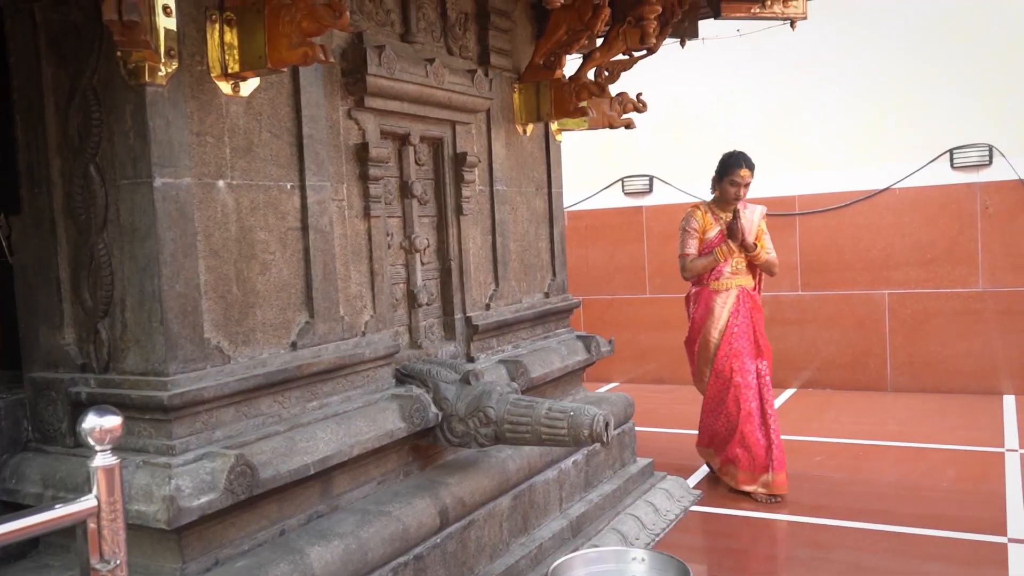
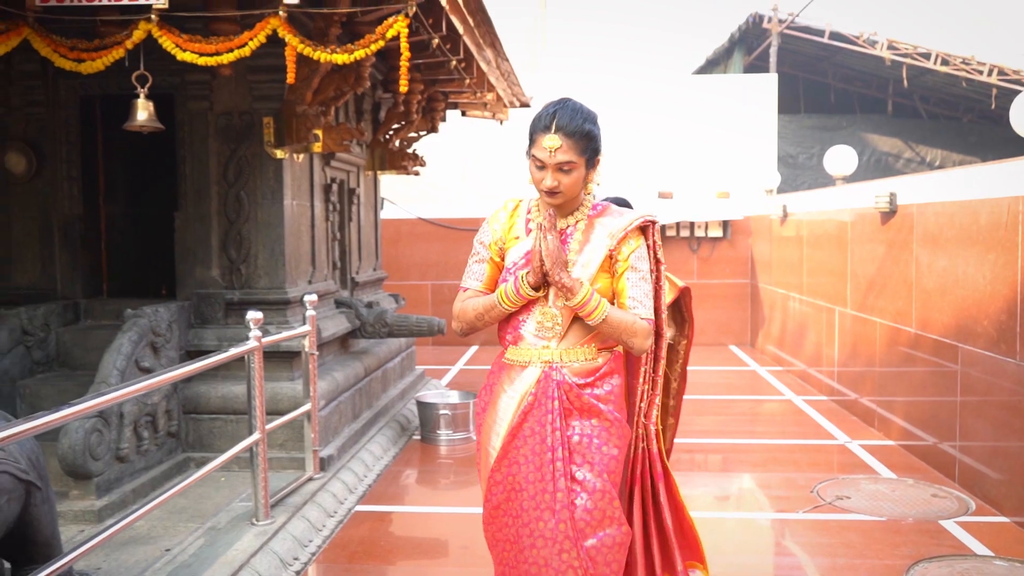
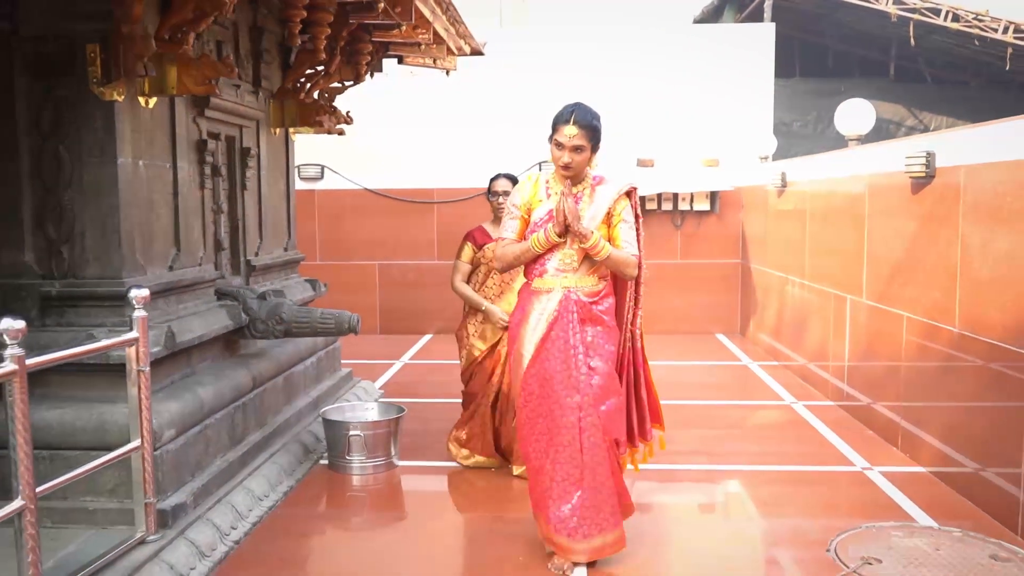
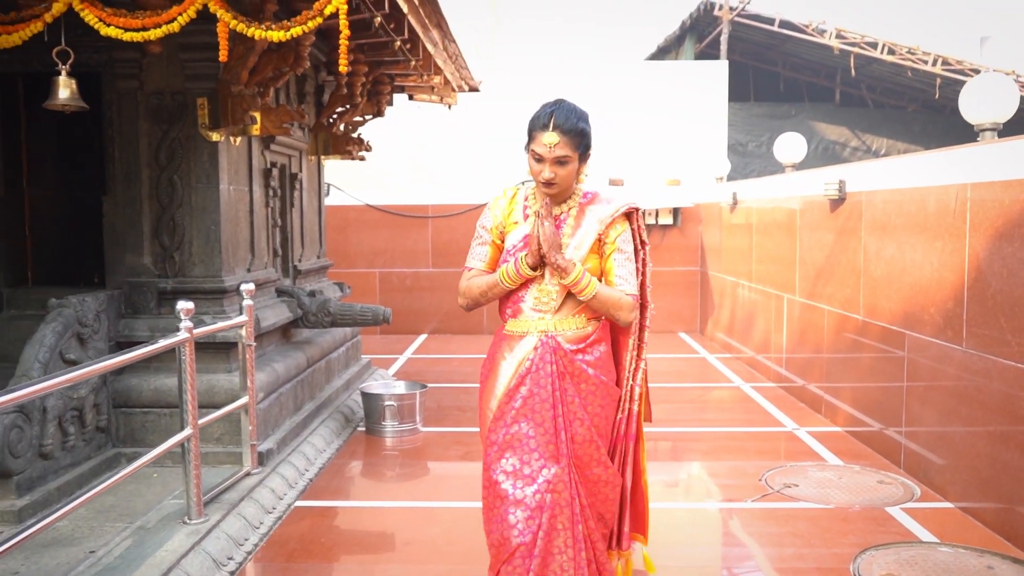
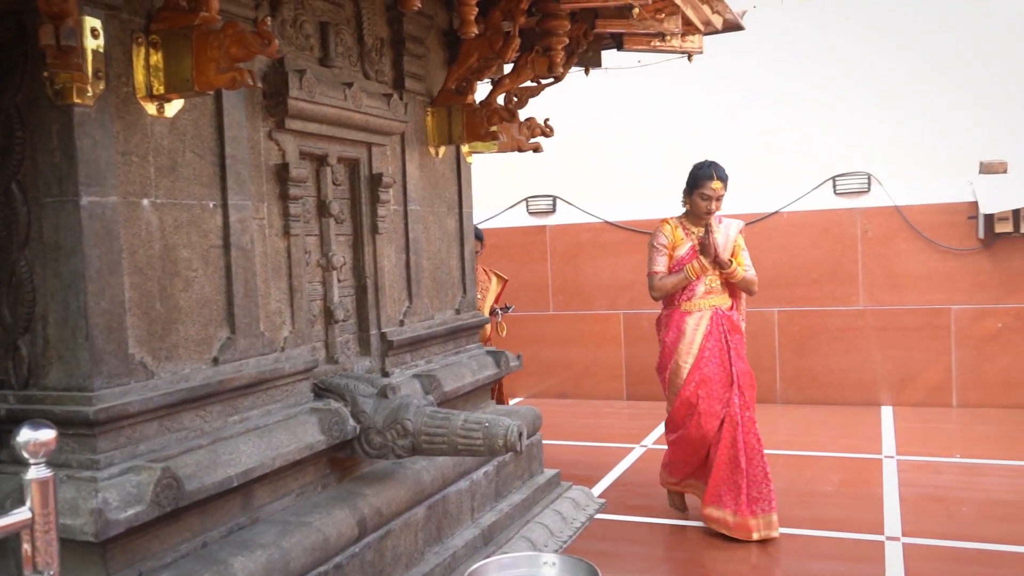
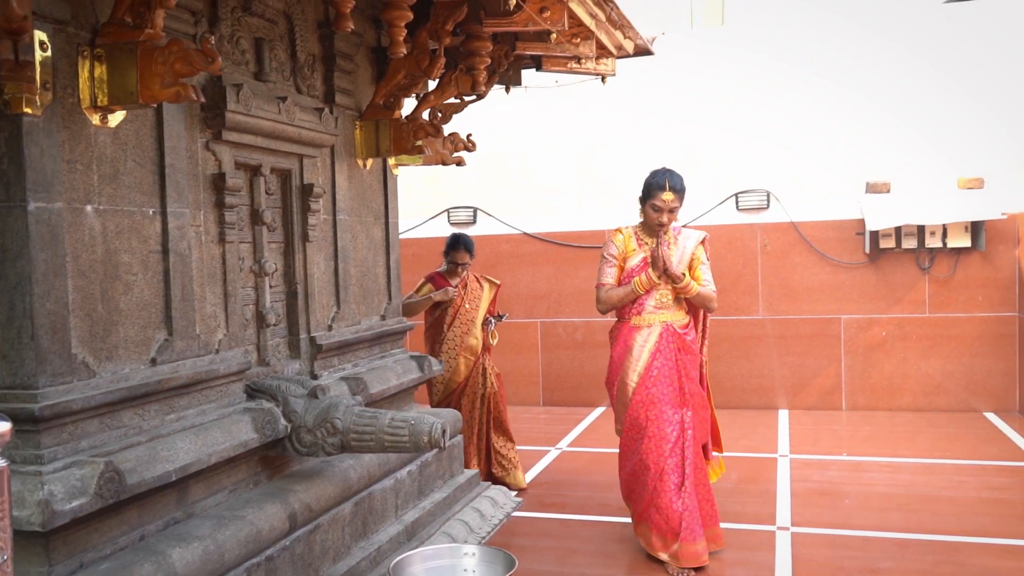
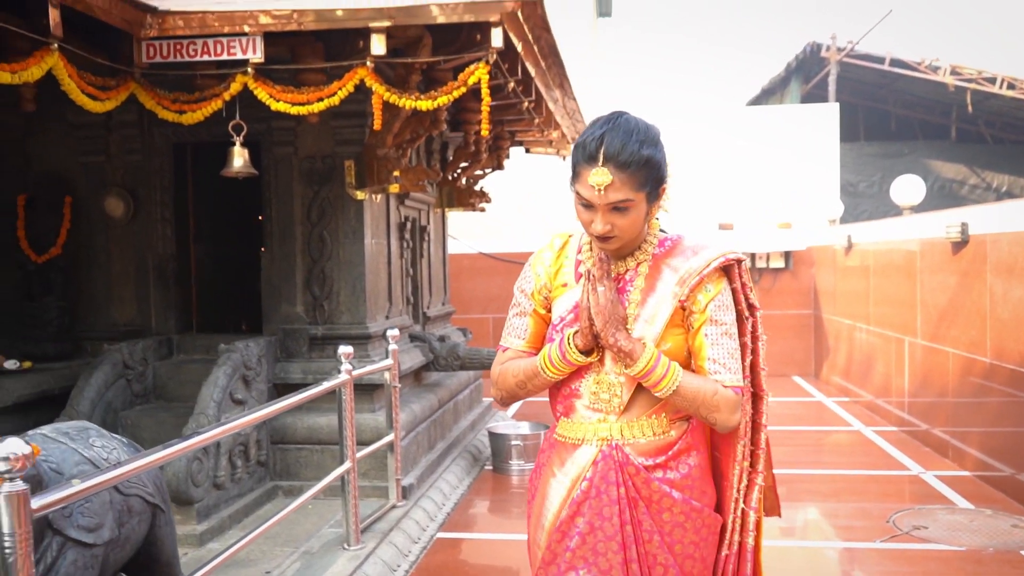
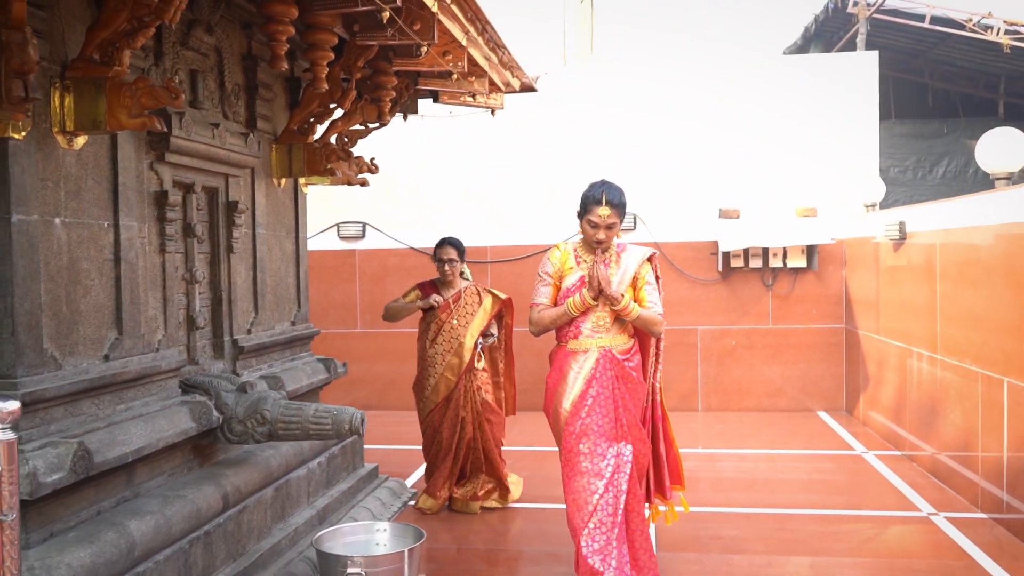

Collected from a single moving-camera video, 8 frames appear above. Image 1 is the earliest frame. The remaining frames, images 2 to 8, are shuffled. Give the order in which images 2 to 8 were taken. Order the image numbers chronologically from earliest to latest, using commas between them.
5, 6, 8, 3, 4, 2, 7
